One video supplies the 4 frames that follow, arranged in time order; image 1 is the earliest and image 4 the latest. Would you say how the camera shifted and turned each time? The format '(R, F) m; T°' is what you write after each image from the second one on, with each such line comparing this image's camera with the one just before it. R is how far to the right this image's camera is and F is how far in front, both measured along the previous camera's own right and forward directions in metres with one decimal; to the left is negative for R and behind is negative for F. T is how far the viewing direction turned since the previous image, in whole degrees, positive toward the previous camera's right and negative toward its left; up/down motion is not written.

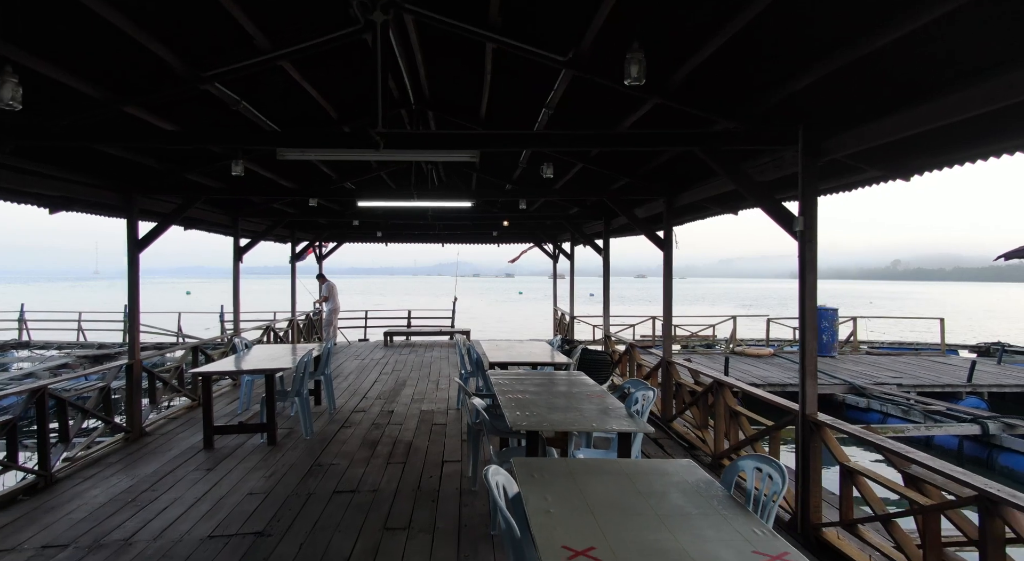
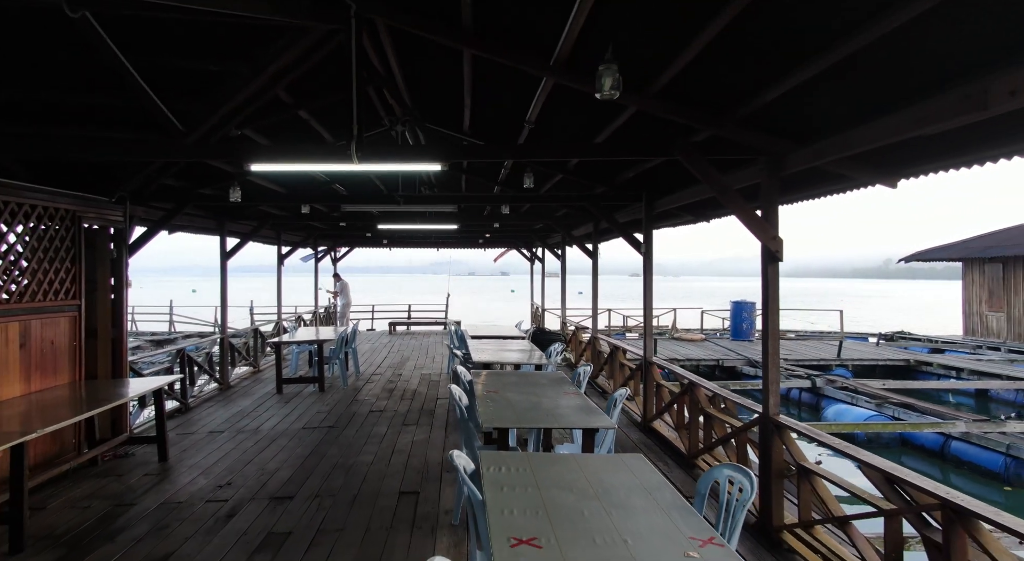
(+0.3, -2.3) m; +1°
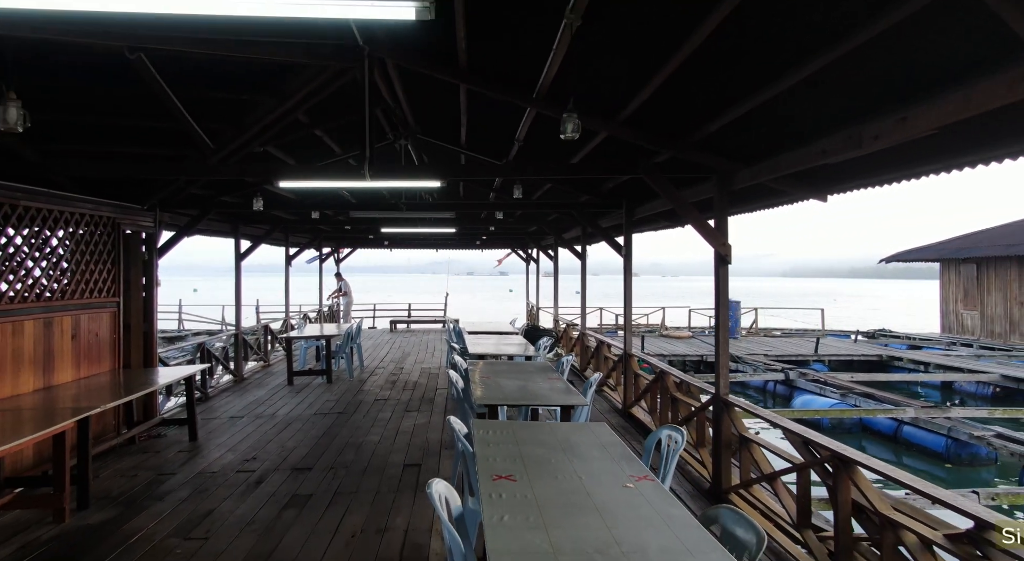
(+0.1, -0.6) m; 0°
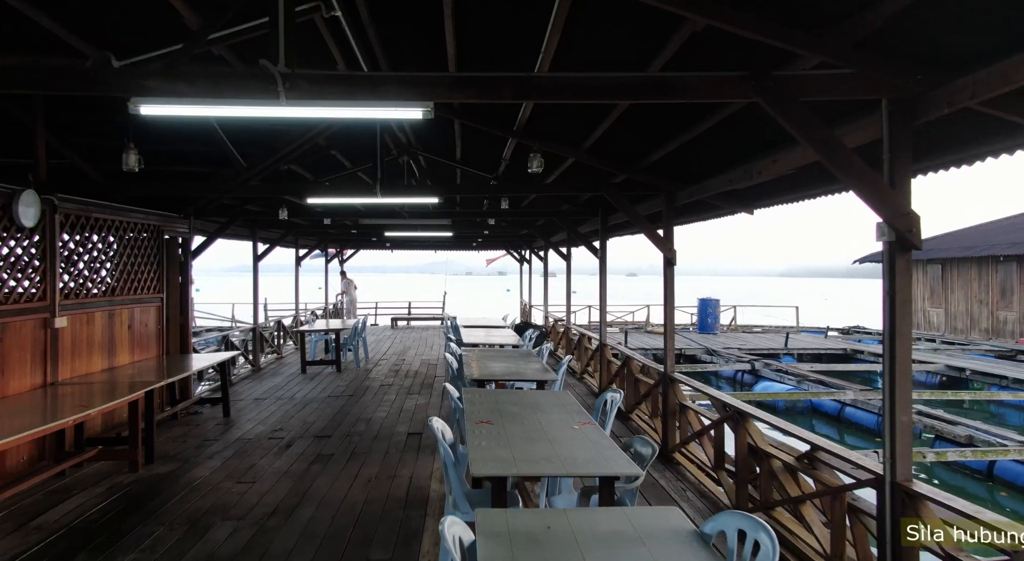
(+0.1, -0.8) m; 0°
